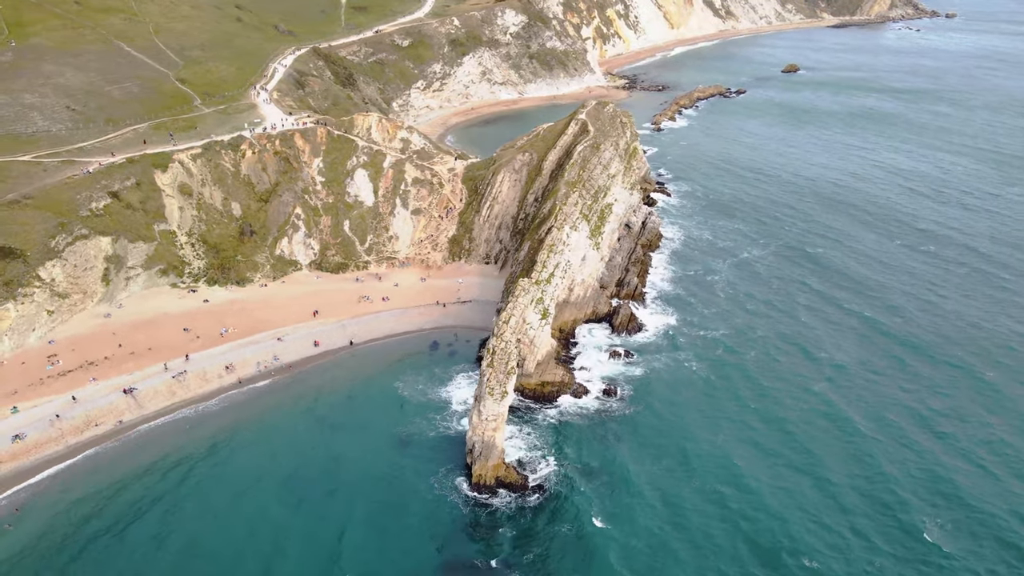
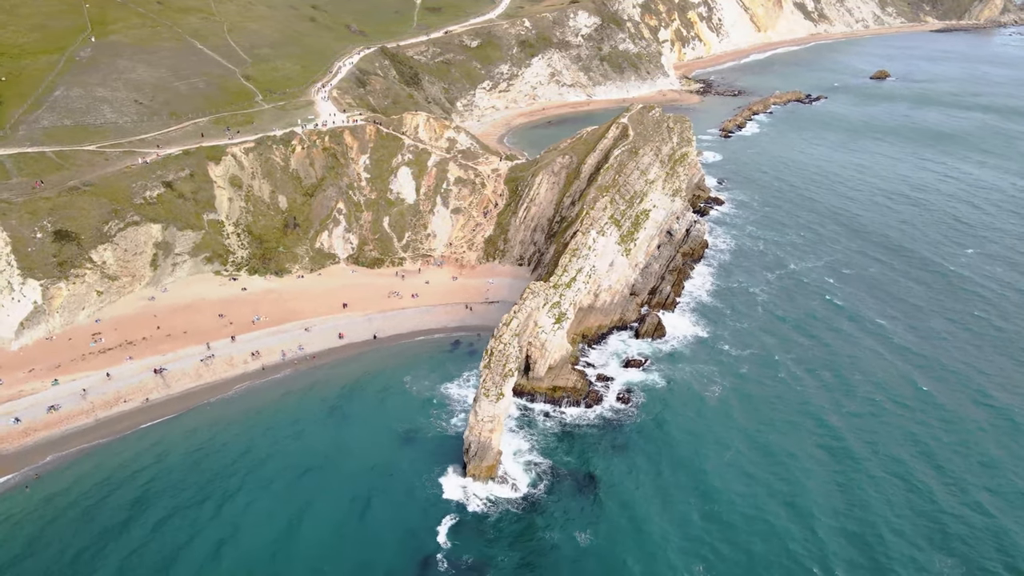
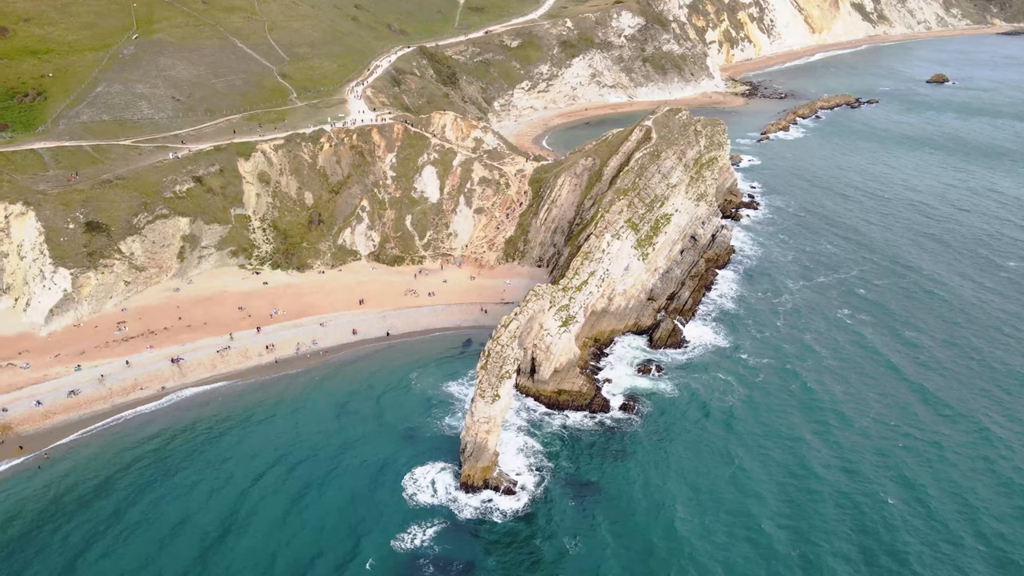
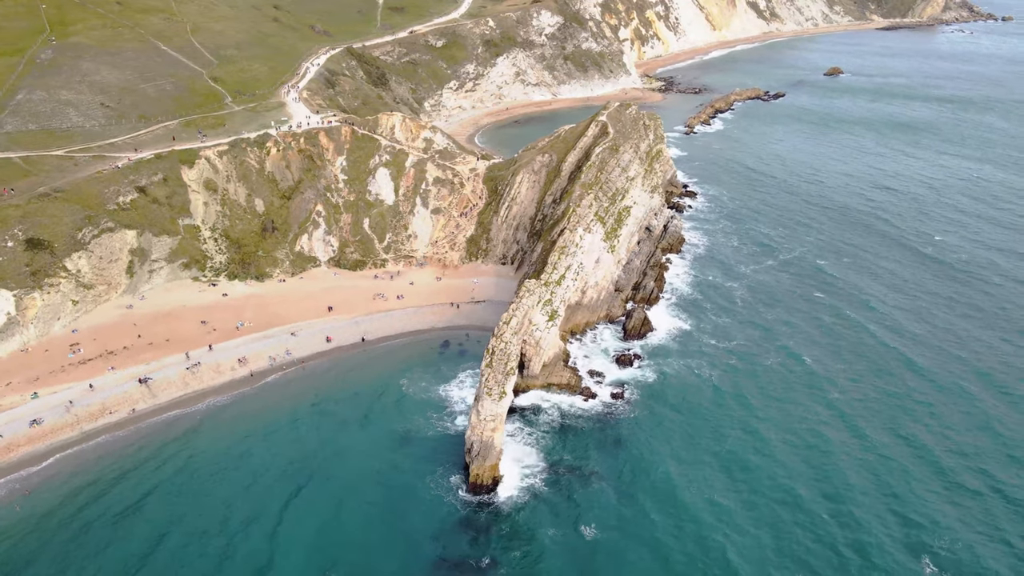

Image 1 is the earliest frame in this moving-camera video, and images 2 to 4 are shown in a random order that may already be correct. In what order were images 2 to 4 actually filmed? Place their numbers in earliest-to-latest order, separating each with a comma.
4, 2, 3
